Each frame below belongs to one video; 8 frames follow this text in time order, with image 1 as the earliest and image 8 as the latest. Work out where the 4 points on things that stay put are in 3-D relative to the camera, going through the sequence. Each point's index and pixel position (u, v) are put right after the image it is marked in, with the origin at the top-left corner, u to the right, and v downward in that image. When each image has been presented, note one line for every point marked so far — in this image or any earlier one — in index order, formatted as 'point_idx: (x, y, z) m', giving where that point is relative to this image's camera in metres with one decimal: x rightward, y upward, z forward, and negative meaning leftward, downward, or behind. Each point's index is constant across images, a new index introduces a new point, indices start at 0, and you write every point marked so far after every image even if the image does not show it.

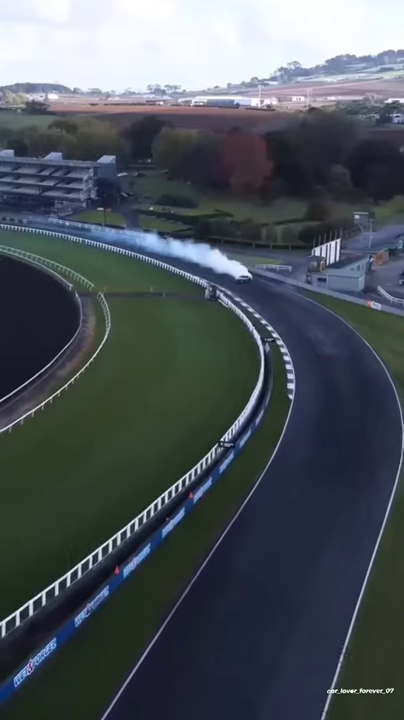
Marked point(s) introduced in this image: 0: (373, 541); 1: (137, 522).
0: (+2.7, -2.9, +17.2) m
1: (-1.1, -2.6, +17.2) m
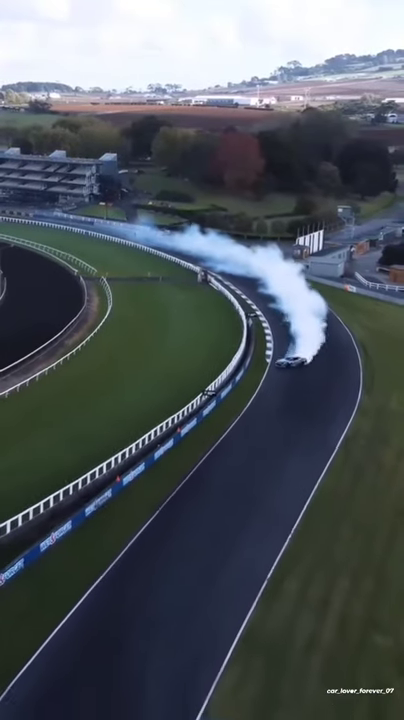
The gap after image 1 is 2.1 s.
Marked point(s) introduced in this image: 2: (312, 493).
0: (+2.4, -2.1, +21.2) m
1: (-1.4, -1.7, +21.2) m
2: (+2.0, -2.5, +19.7) m
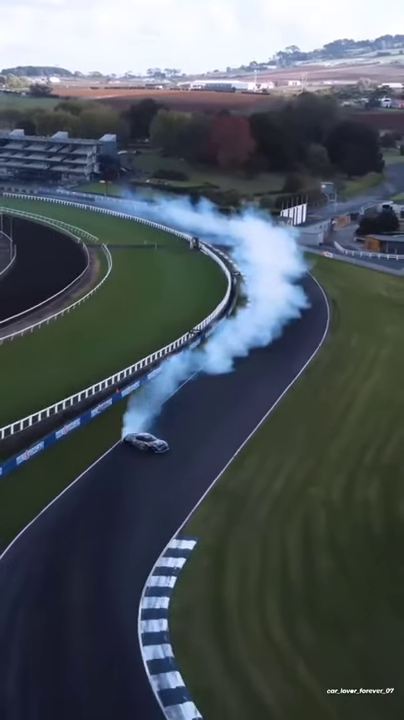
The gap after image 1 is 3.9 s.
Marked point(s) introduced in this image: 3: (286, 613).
0: (+2.1, -0.6, +25.5) m
1: (-1.7, -0.2, +25.5) m
2: (+1.7, -1.0, +24.1) m
3: (+1.2, -3.4, +14.4) m
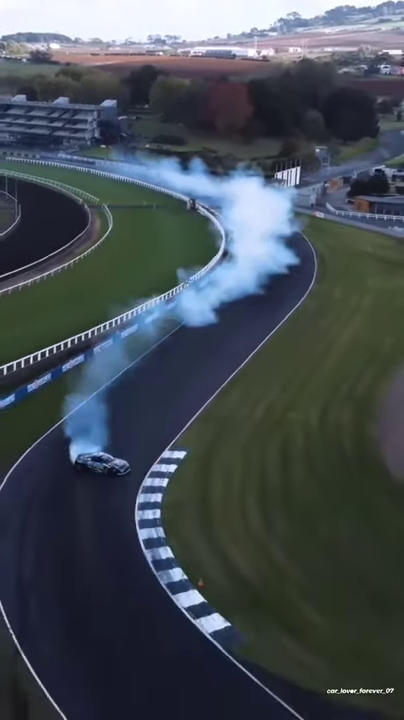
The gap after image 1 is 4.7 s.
0: (+1.9, +0.9, +27.7) m
1: (-1.9, +1.2, +27.7) m
2: (+1.5, +0.4, +26.3) m
3: (+1.0, -2.3, +16.7) m
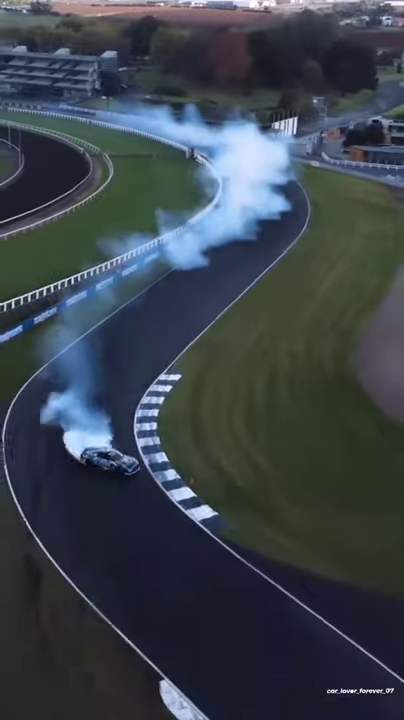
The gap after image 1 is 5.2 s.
0: (+1.8, +2.6, +29.2) m
1: (-2.0, +2.9, +29.2) m
2: (+1.4, +2.0, +27.7) m
3: (+0.9, -1.1, +18.3) m
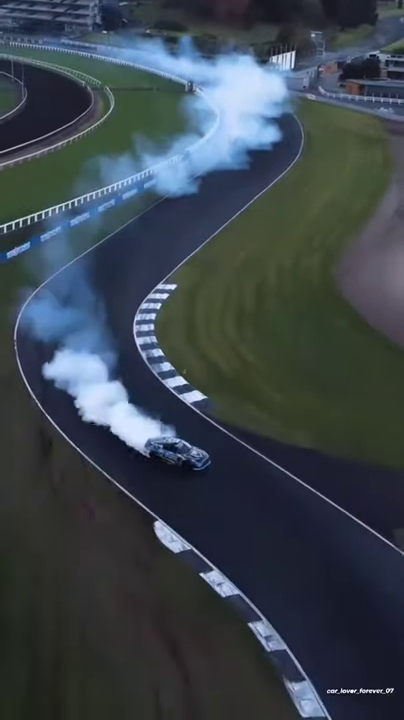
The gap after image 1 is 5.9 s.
0: (+1.7, +4.9, +30.7) m
1: (-2.1, +5.3, +30.7) m
2: (+1.3, +4.3, +29.3) m
3: (+0.7, +0.7, +20.1) m
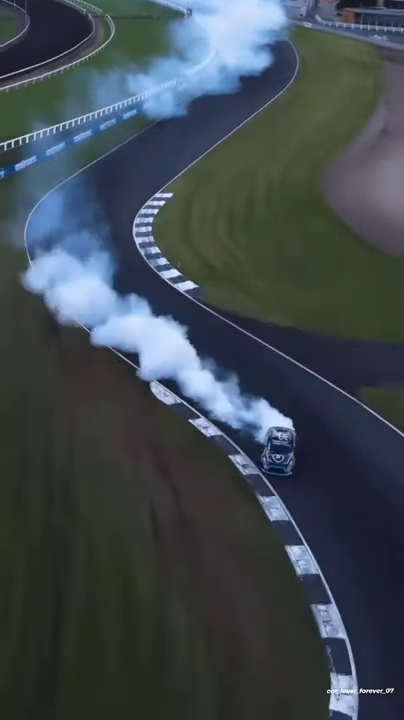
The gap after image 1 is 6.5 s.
0: (+1.6, +7.6, +32.2) m
1: (-2.2, +8.0, +32.1) m
2: (+1.2, +6.9, +30.8) m
3: (+0.6, +2.7, +21.8) m
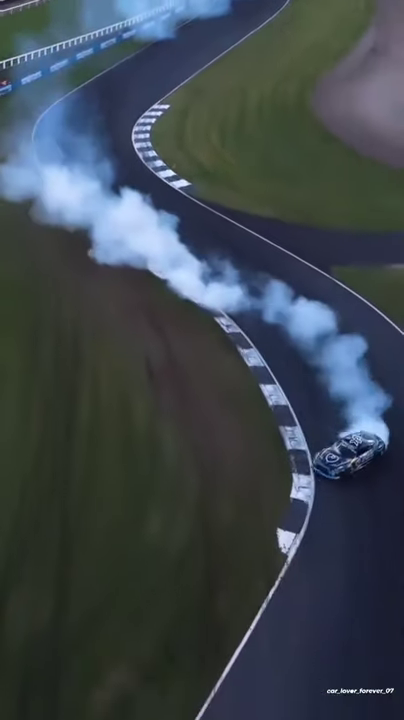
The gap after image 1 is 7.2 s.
0: (+1.5, +10.5, +33.5) m
1: (-2.3, +10.8, +33.4) m
2: (+1.1, +9.7, +32.2) m
3: (+0.5, +5.0, +23.4) m
